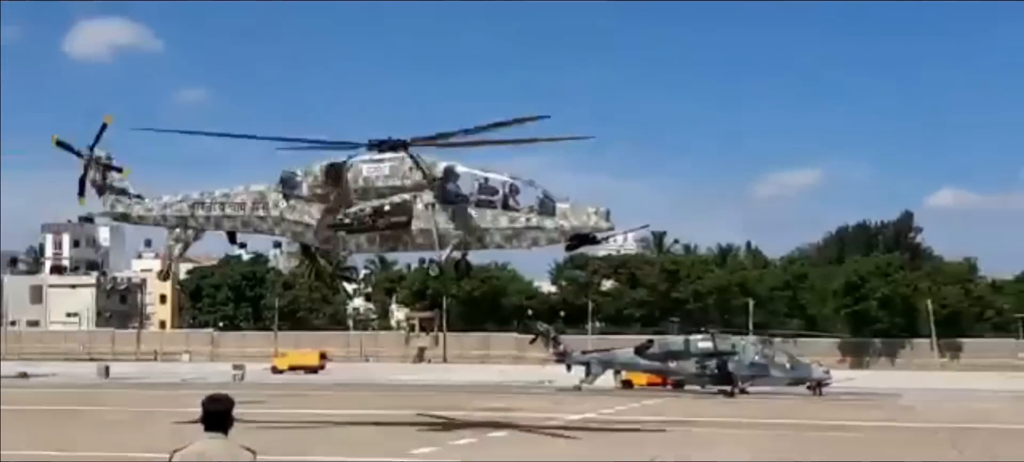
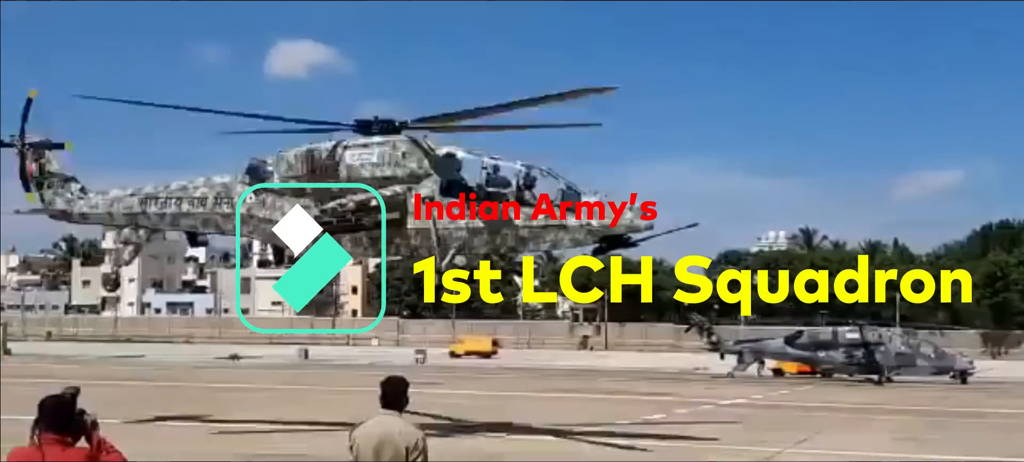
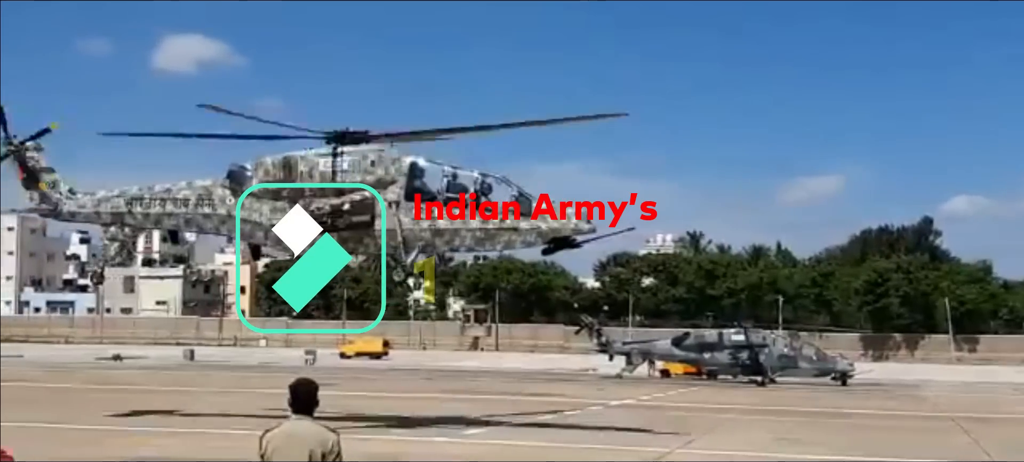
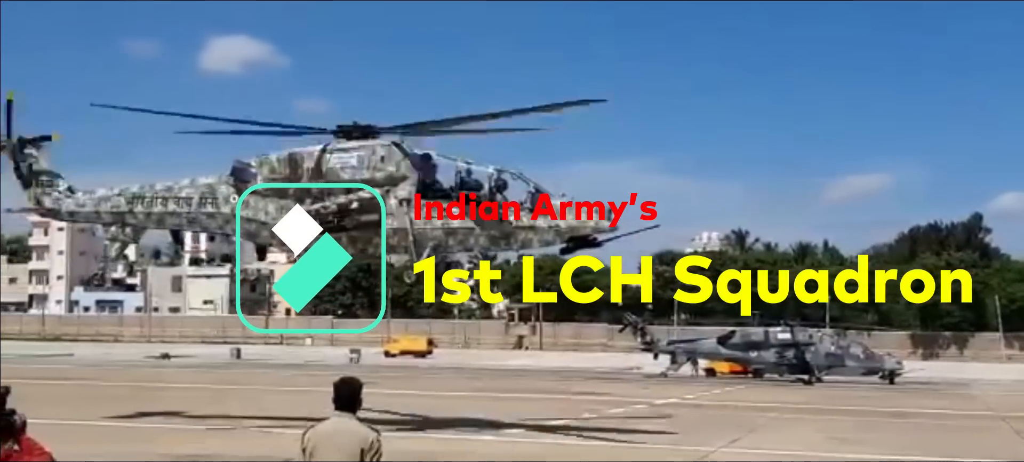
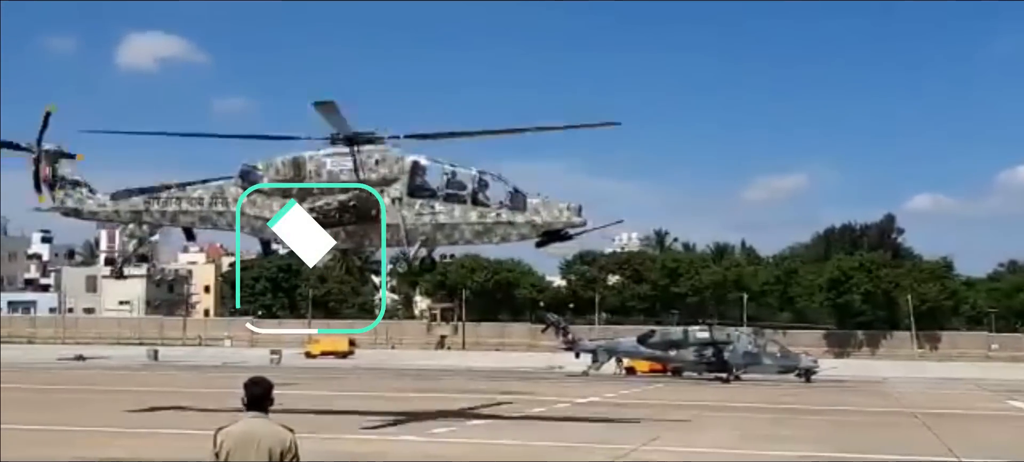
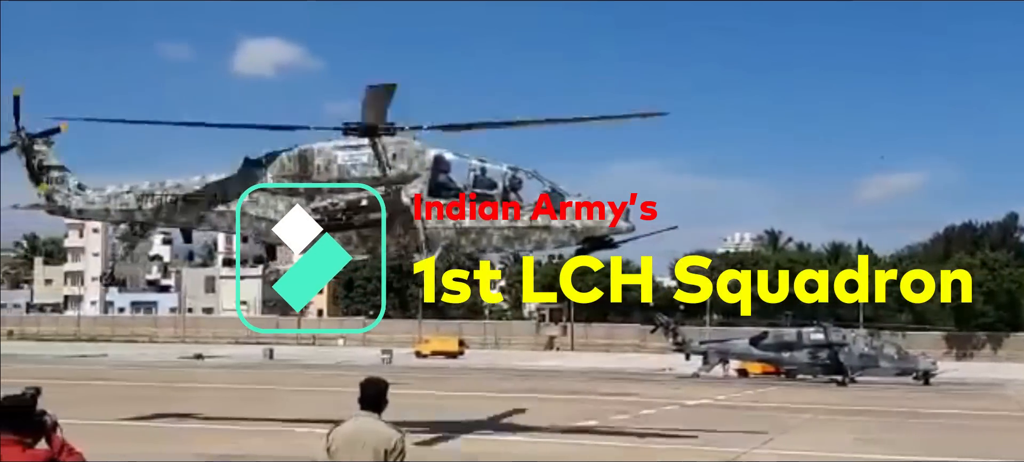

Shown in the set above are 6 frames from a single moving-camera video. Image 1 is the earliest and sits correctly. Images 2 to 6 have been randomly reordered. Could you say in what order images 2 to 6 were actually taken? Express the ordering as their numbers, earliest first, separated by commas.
5, 3, 4, 6, 2
